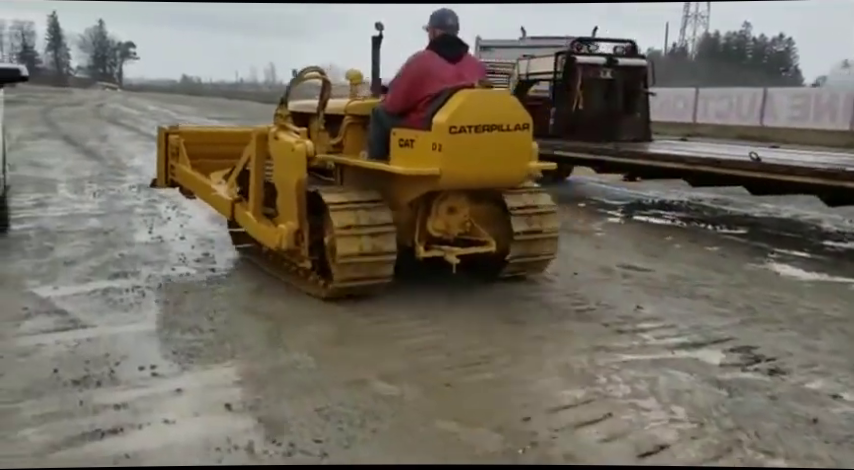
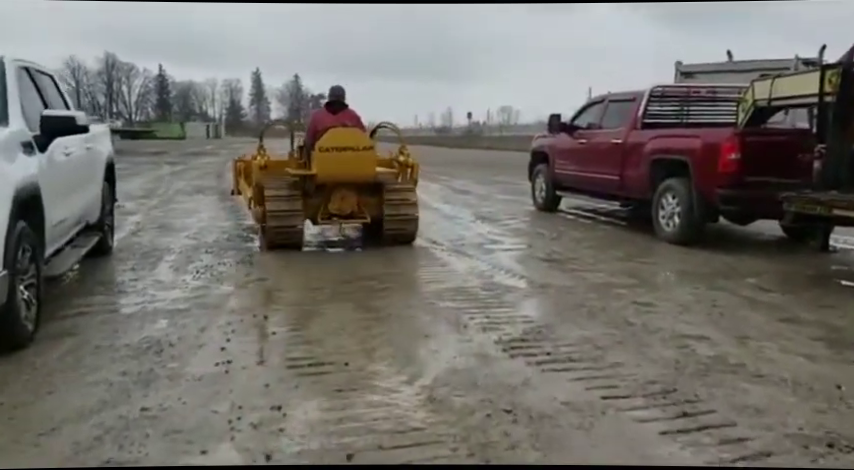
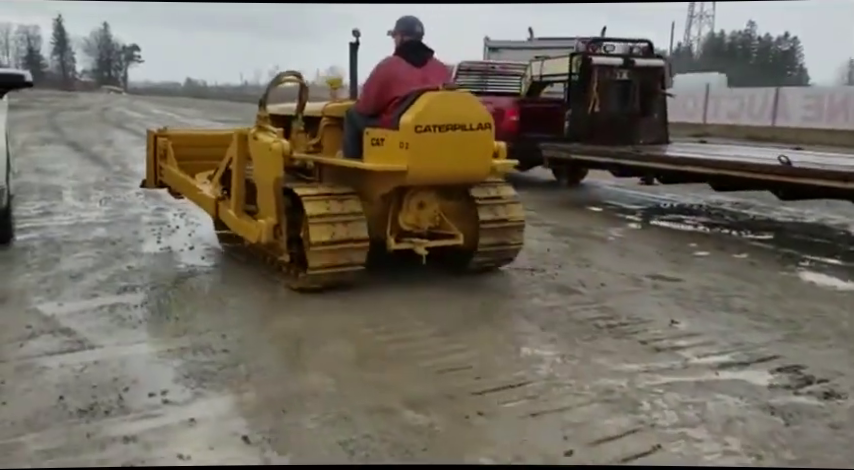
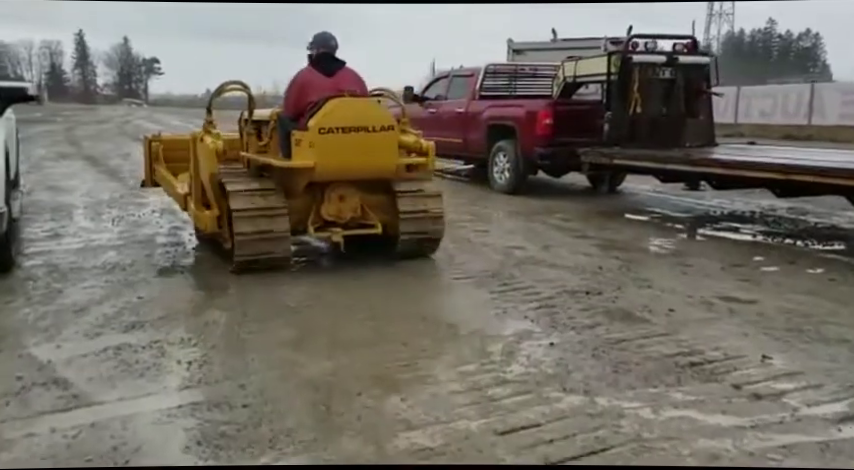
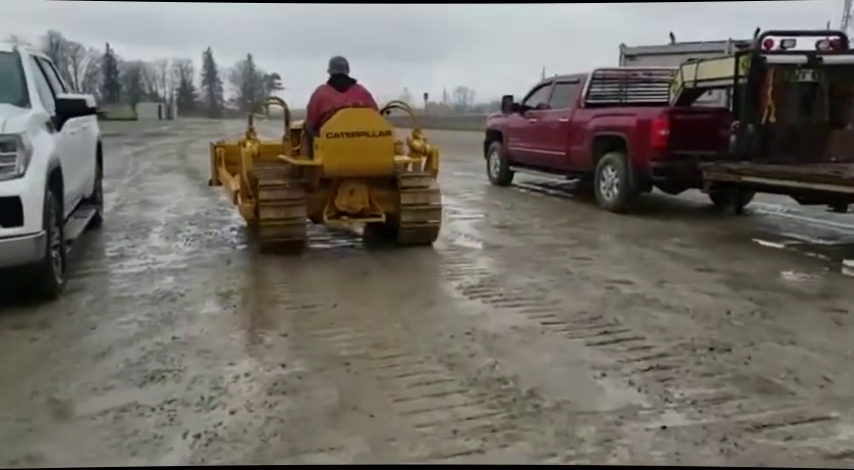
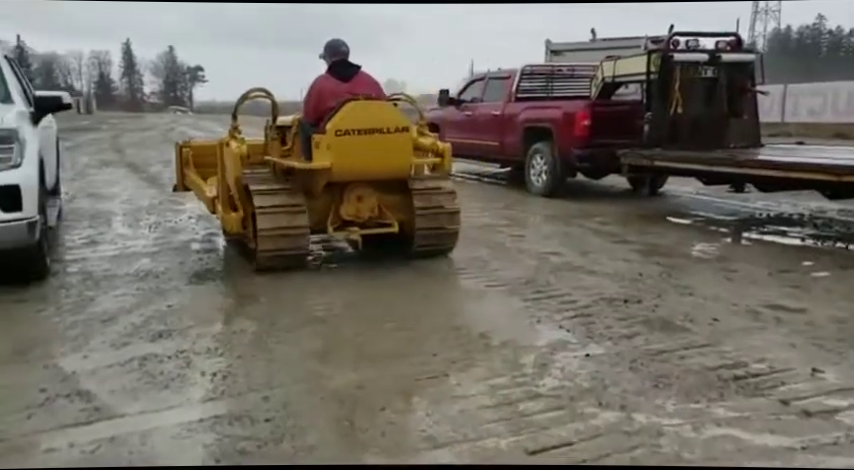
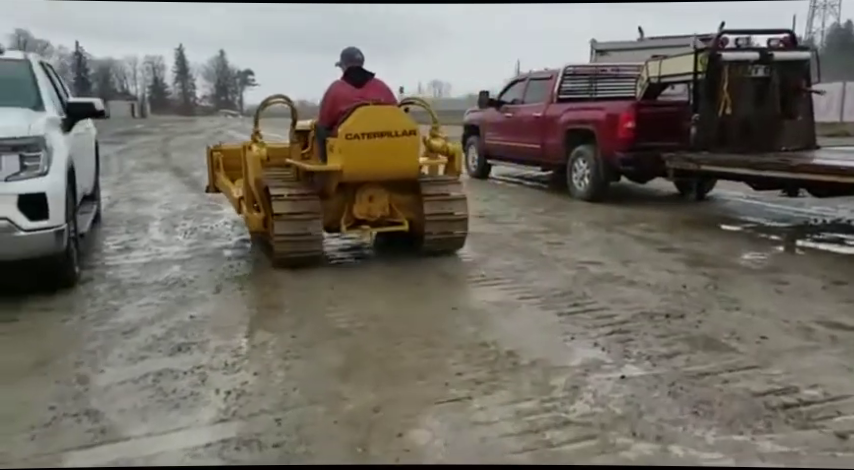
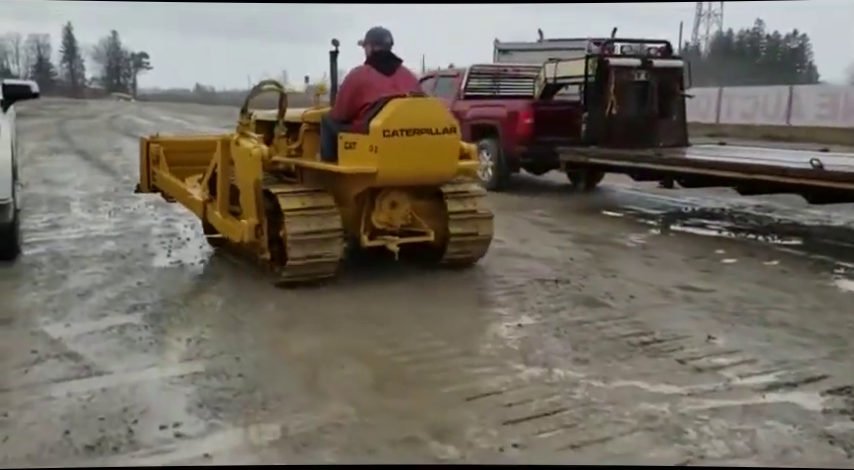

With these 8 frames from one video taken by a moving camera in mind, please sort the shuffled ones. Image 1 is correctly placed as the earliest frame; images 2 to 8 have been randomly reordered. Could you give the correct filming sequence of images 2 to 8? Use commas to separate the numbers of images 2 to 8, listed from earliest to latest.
3, 8, 4, 6, 7, 5, 2
